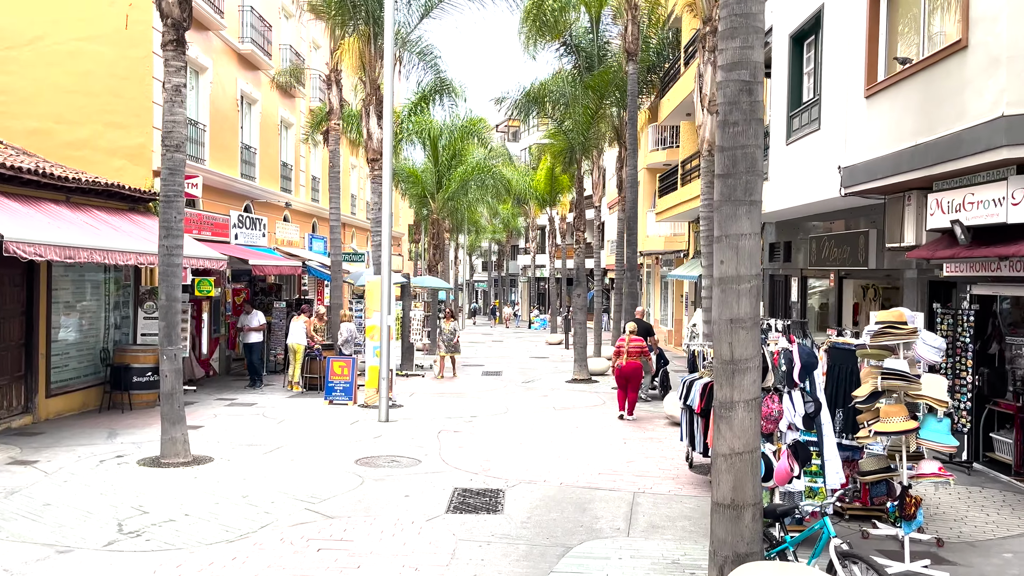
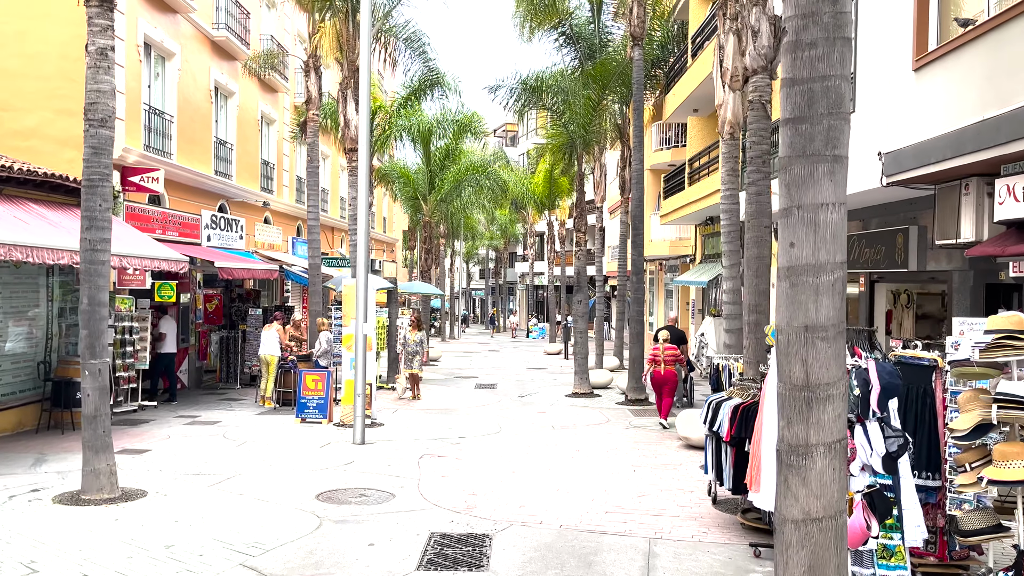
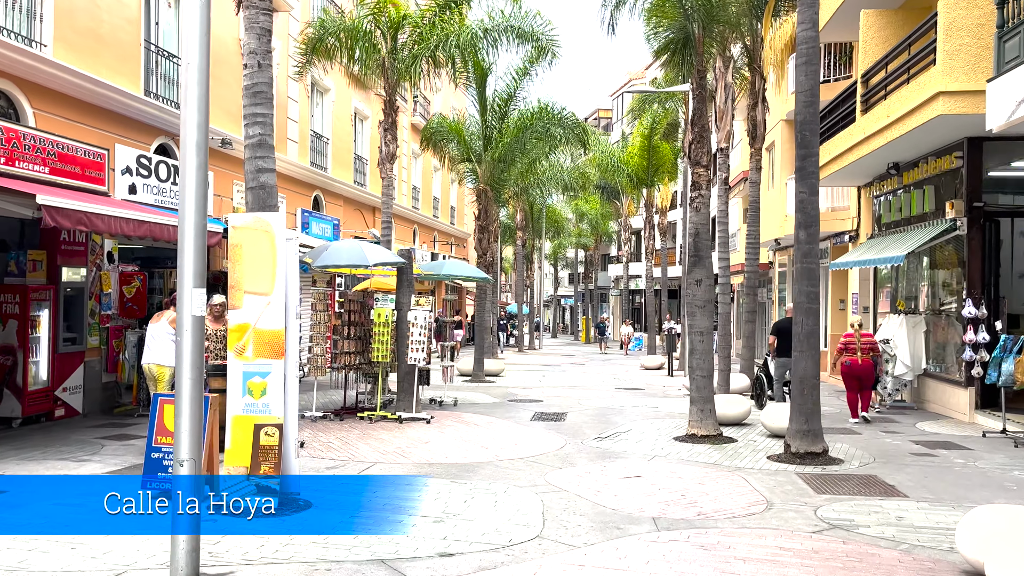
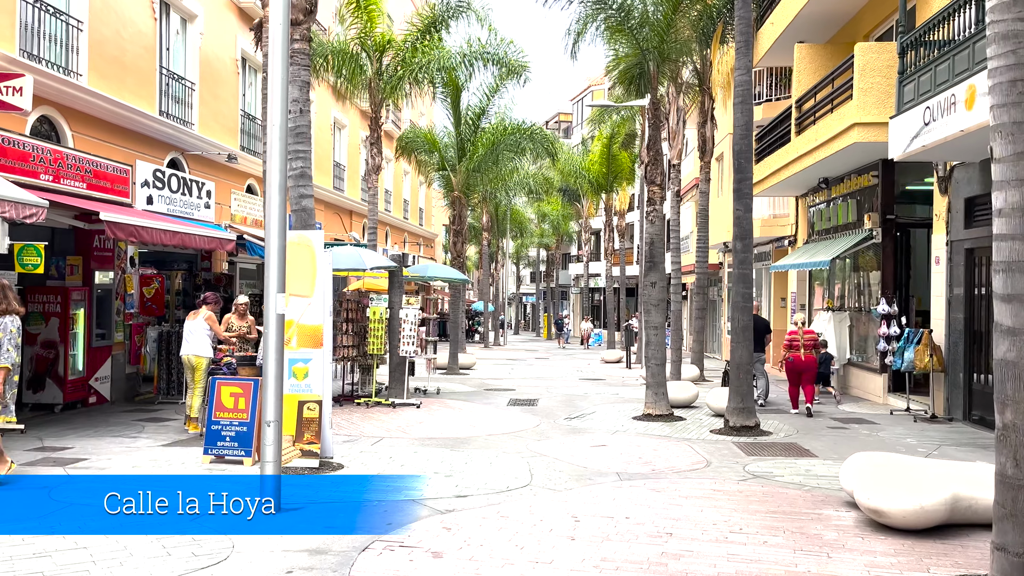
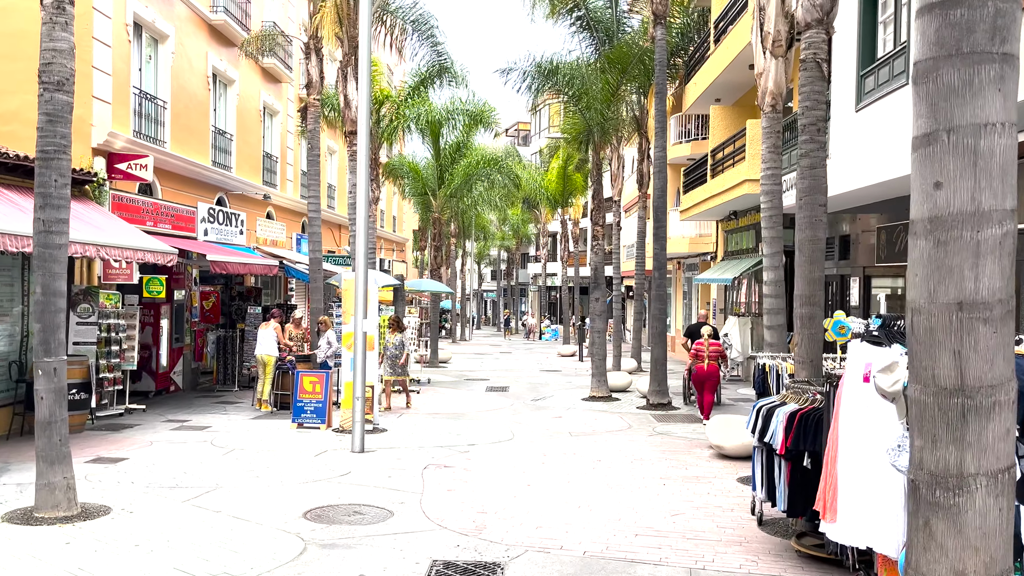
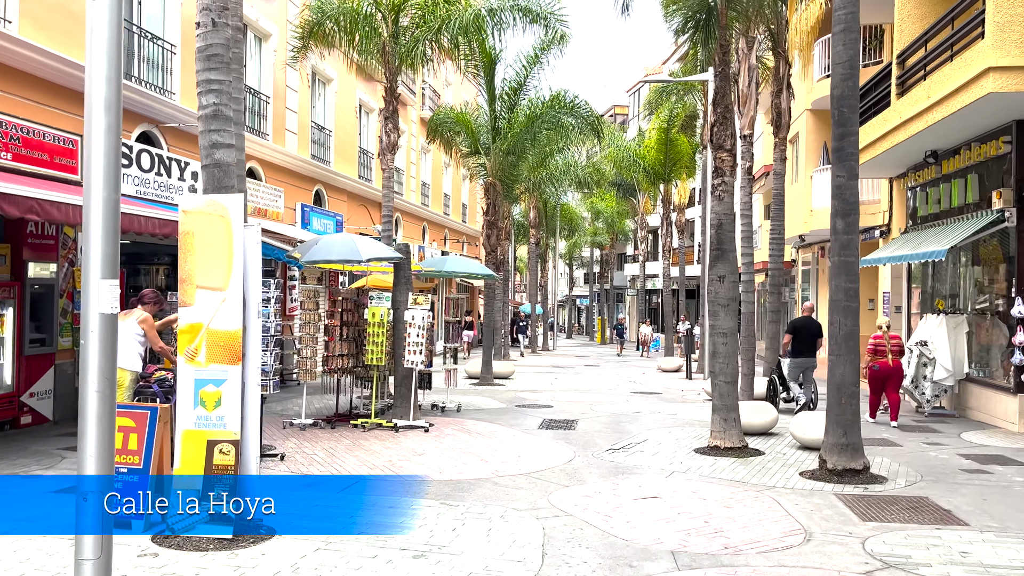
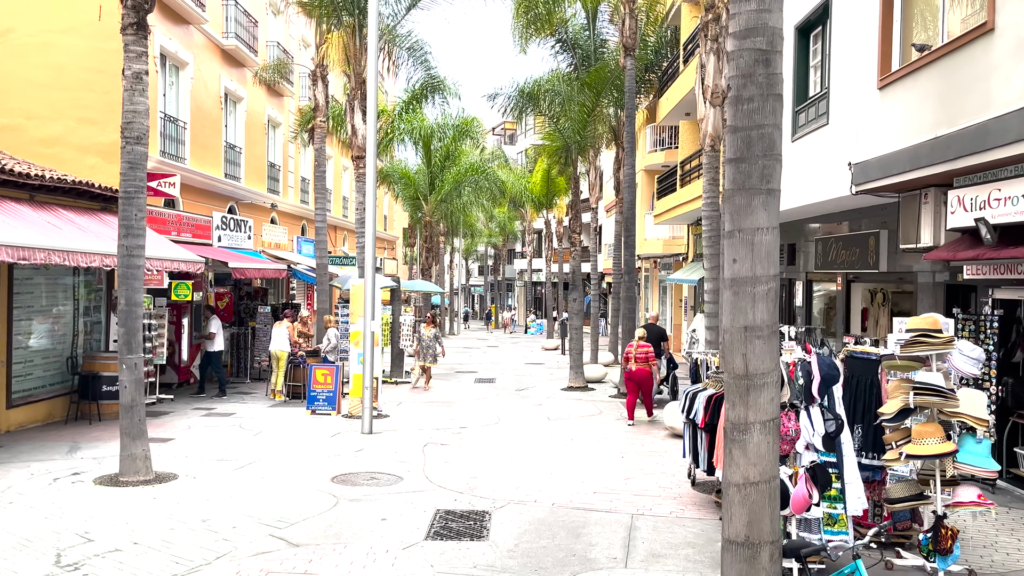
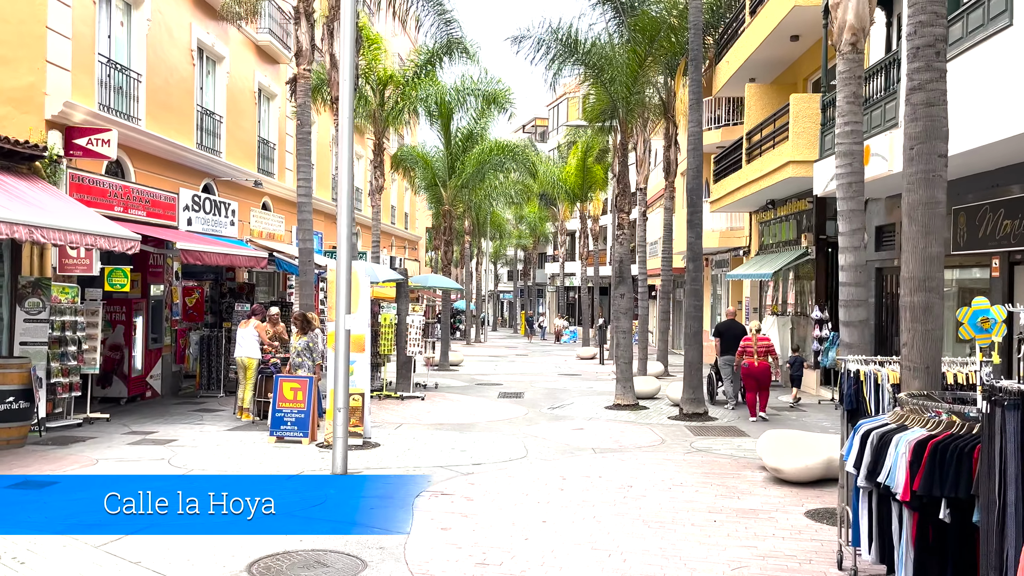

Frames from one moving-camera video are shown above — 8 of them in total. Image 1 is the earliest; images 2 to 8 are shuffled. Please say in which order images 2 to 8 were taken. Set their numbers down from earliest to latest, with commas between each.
7, 2, 5, 8, 4, 3, 6
